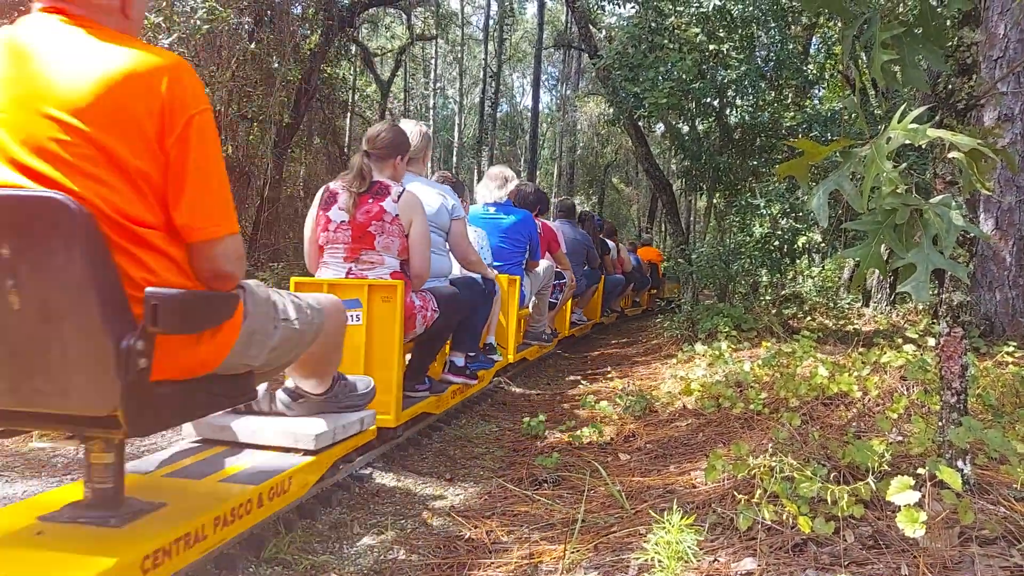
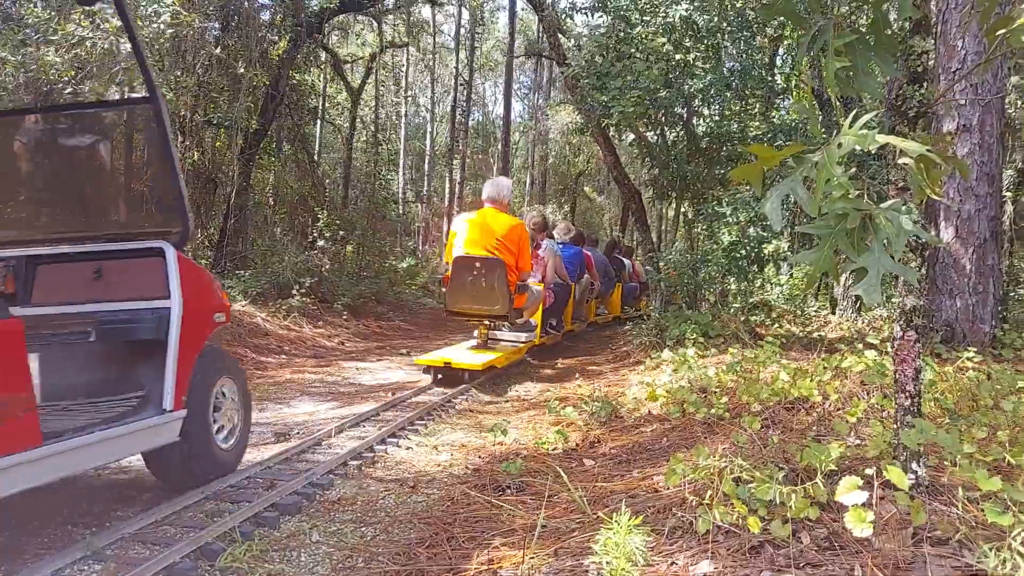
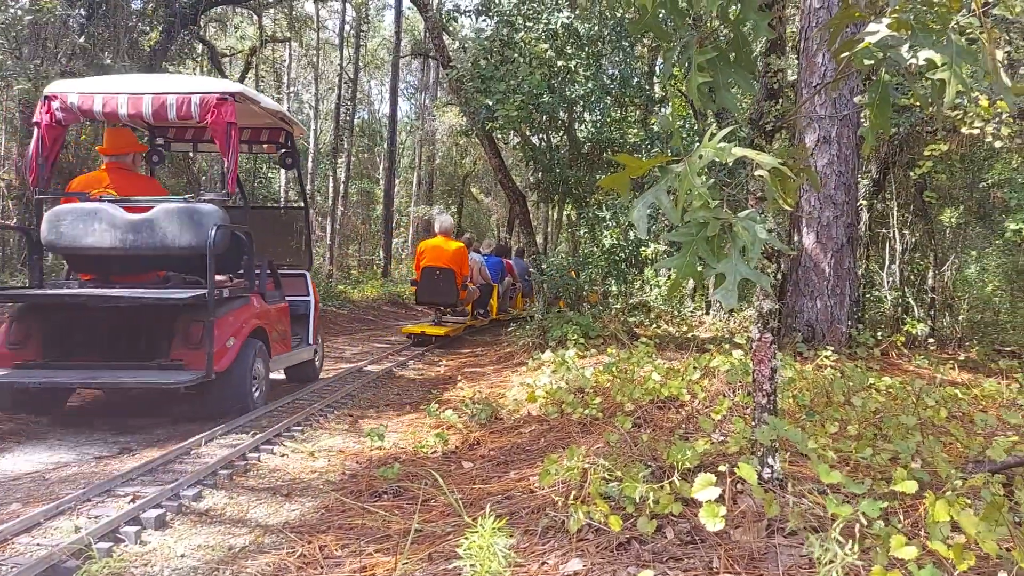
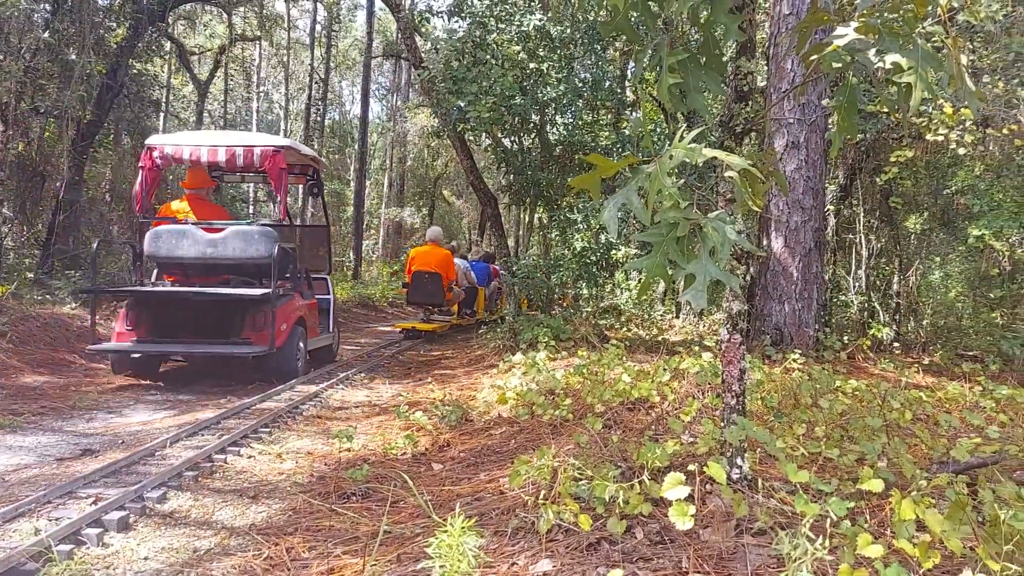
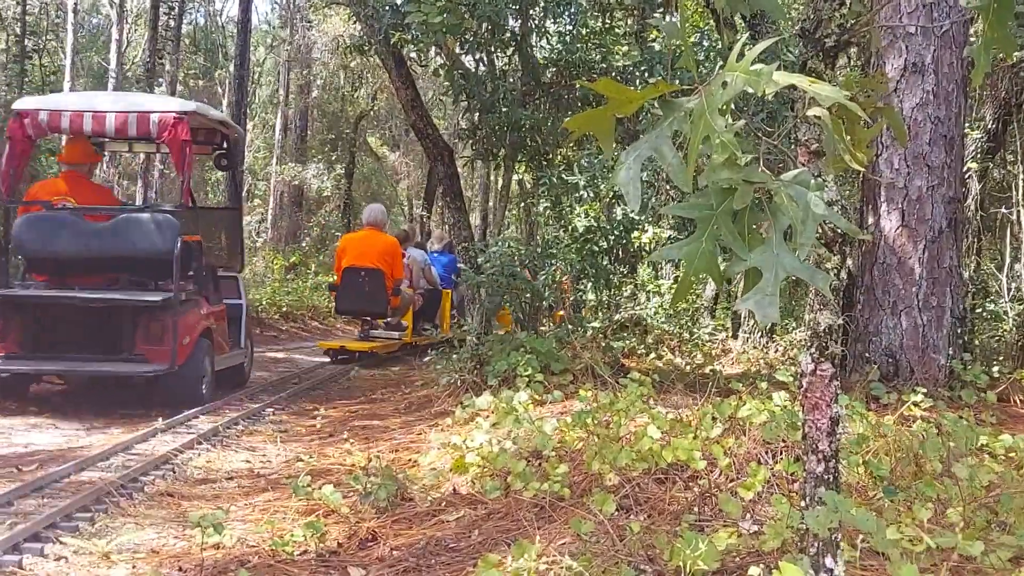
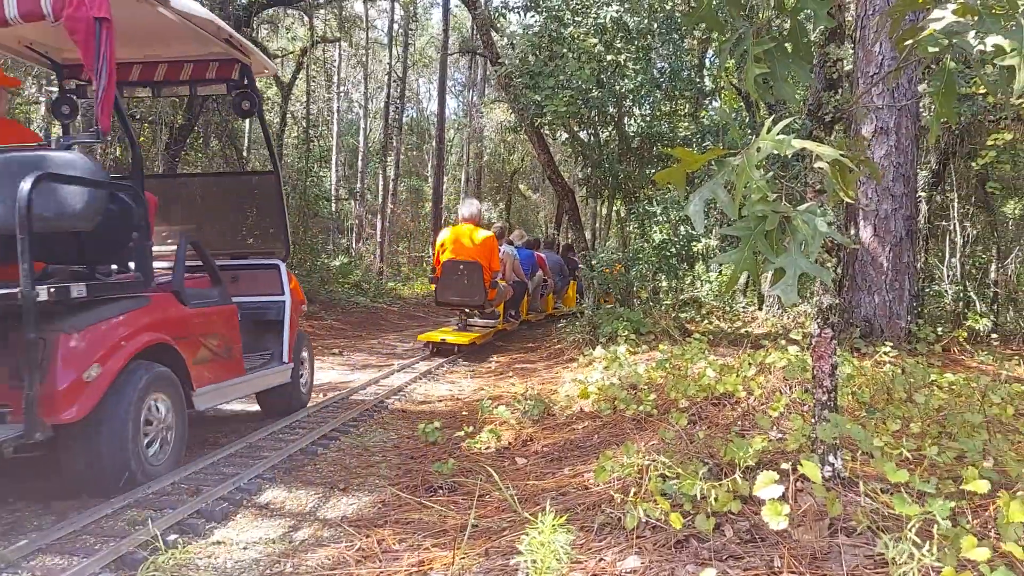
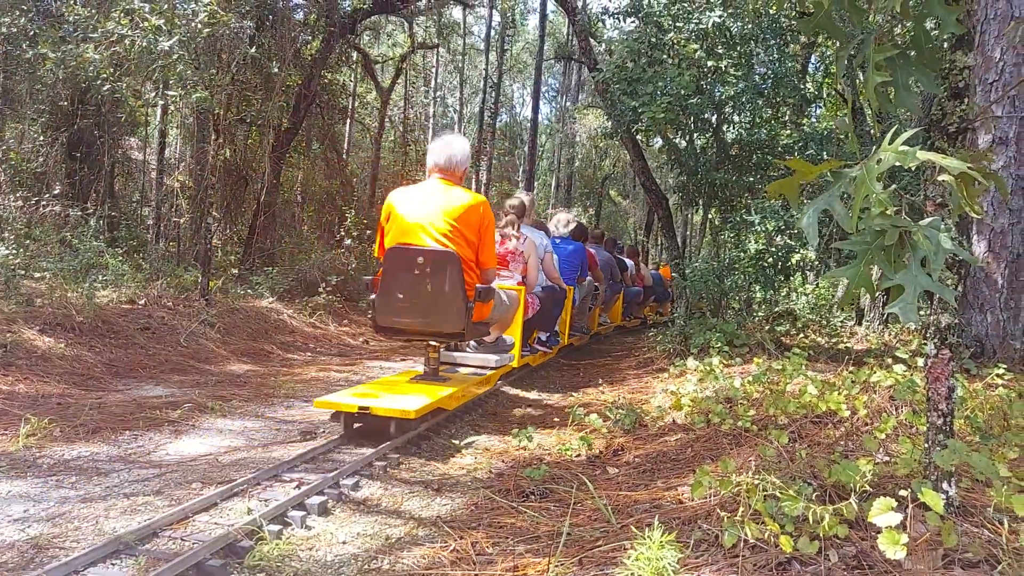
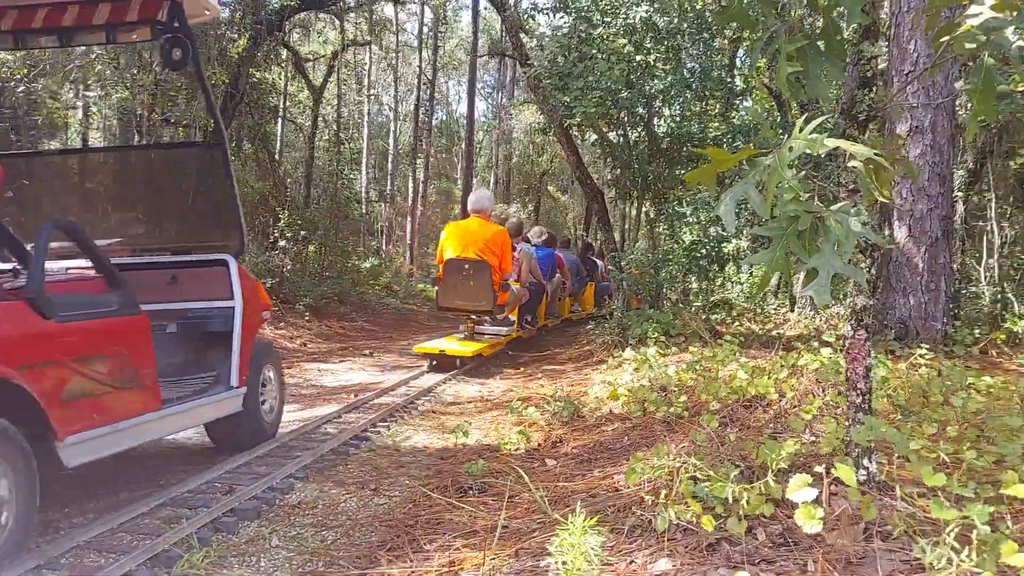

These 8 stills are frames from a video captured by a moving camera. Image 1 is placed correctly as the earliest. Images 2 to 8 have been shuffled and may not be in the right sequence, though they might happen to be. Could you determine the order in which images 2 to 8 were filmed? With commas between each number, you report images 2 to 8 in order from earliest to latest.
7, 2, 8, 6, 3, 4, 5
